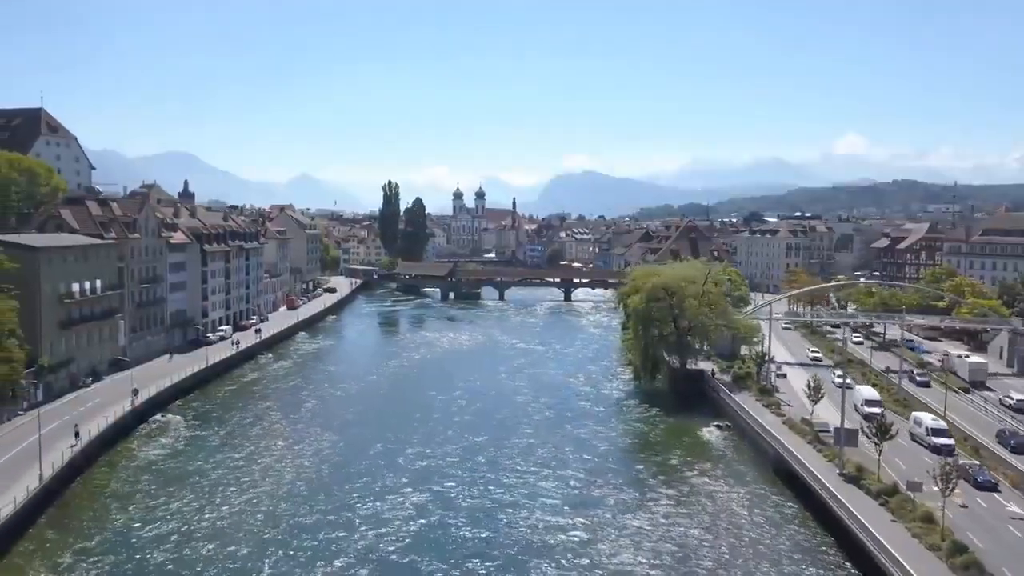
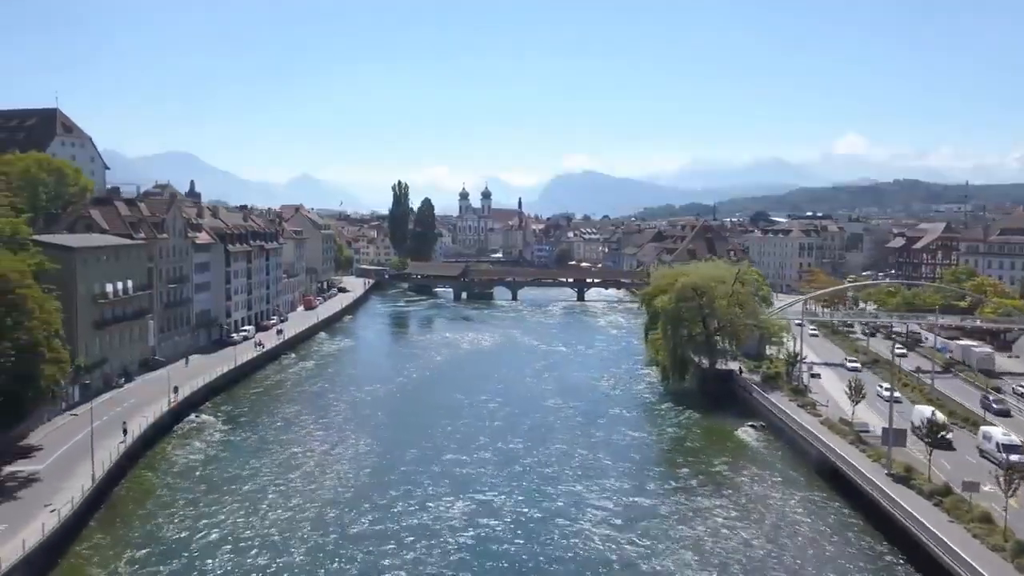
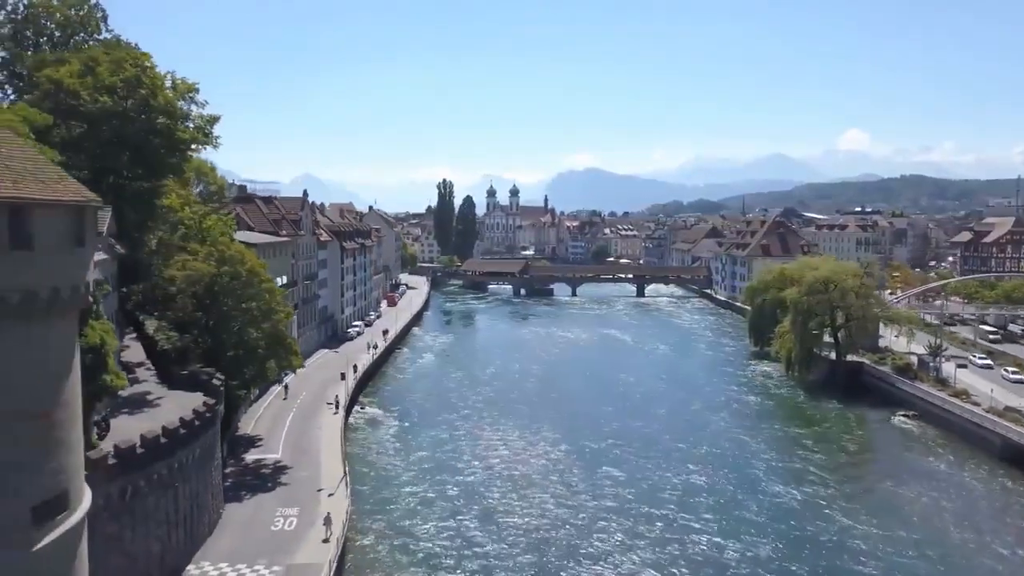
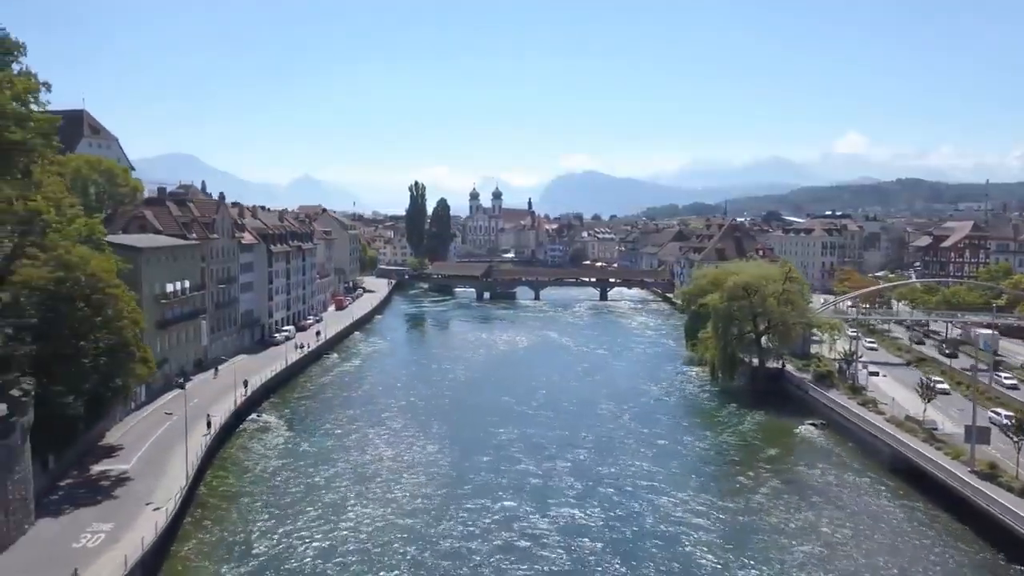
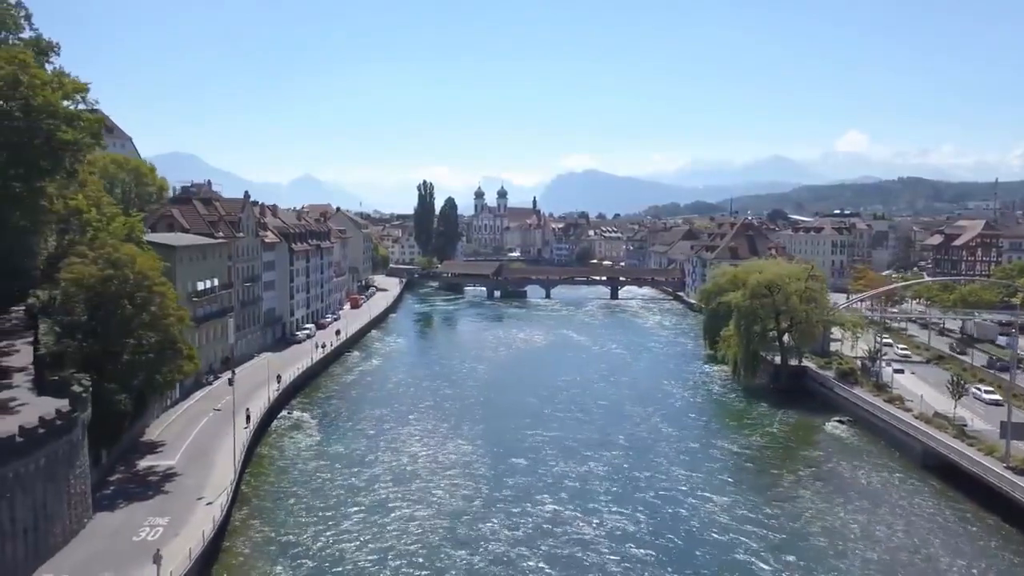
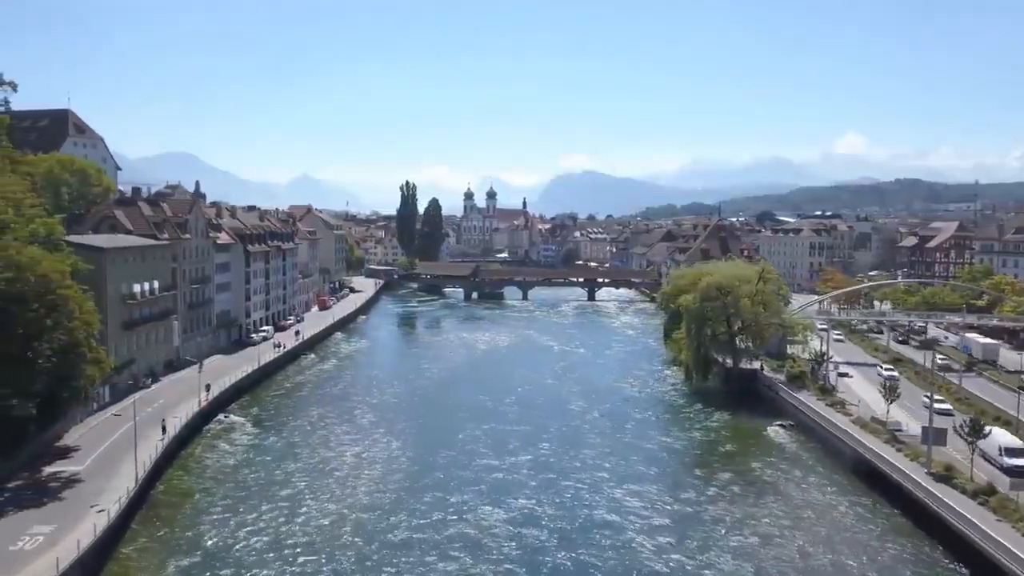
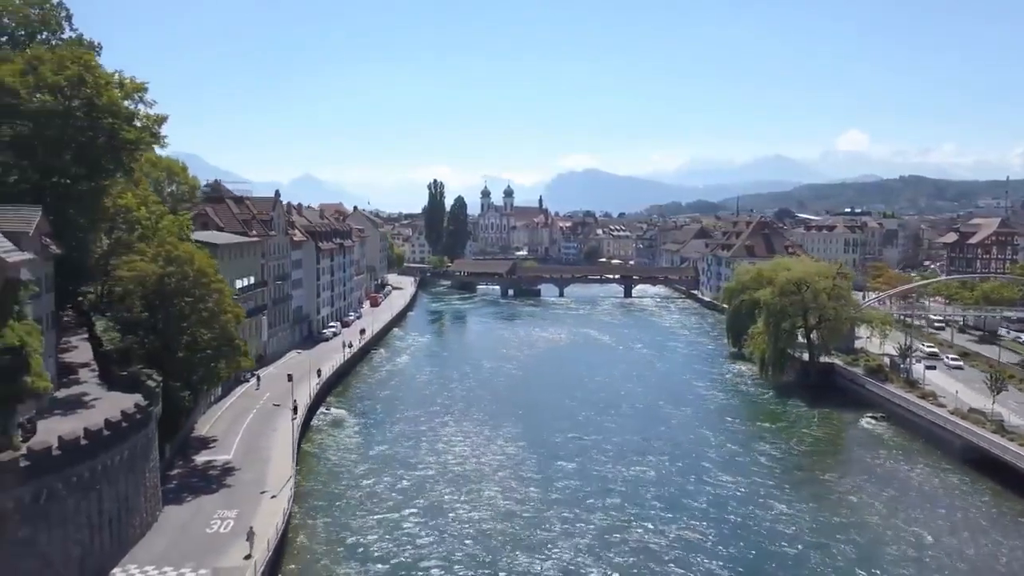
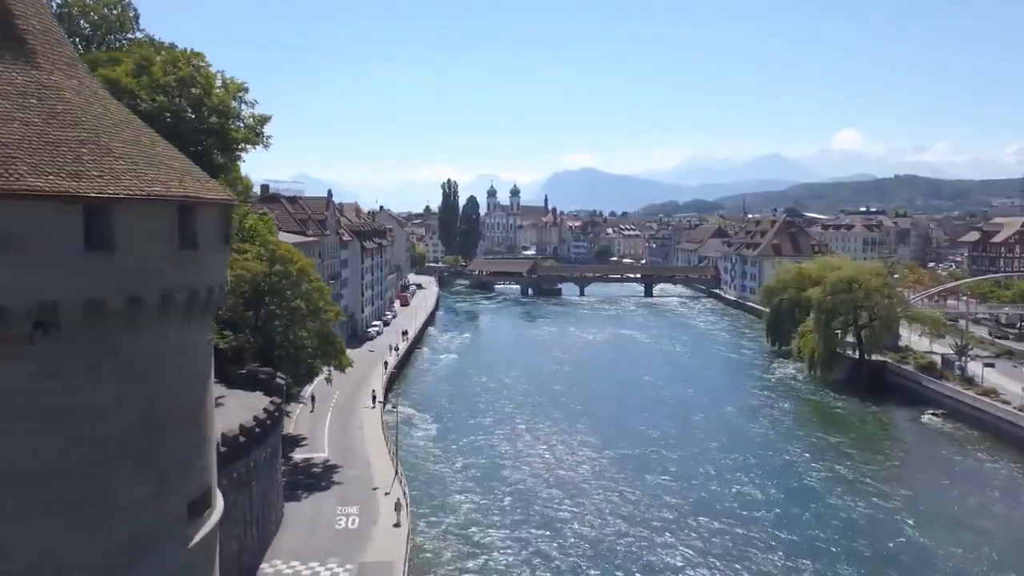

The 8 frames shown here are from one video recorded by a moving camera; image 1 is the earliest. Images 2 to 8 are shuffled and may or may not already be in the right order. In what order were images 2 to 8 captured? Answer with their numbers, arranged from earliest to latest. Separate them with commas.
2, 6, 4, 5, 7, 3, 8
